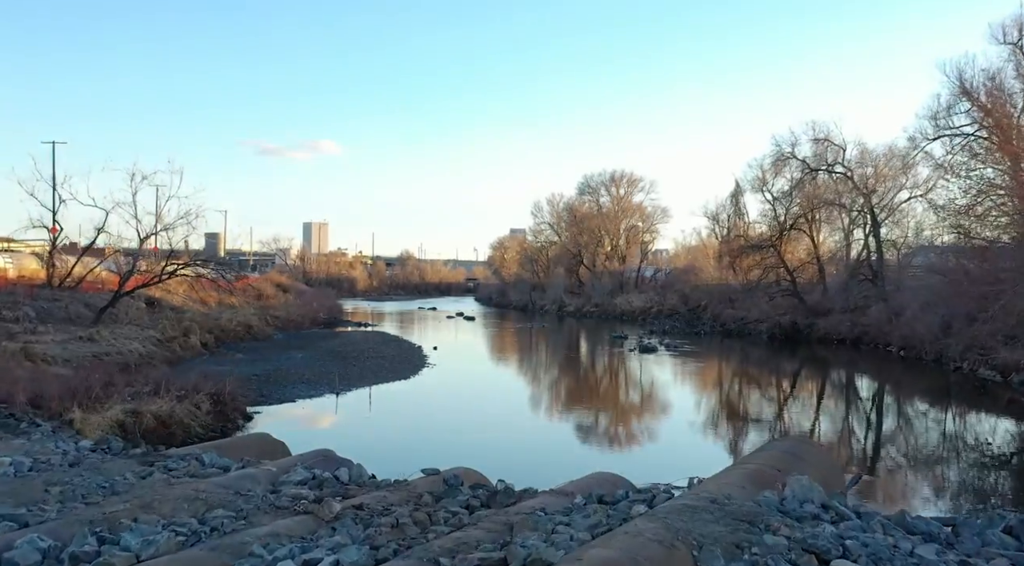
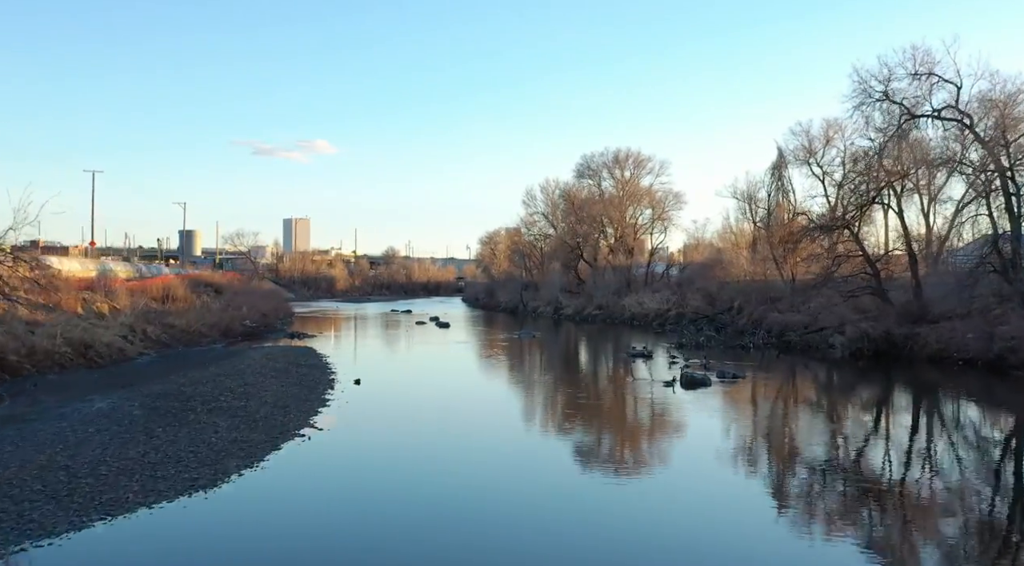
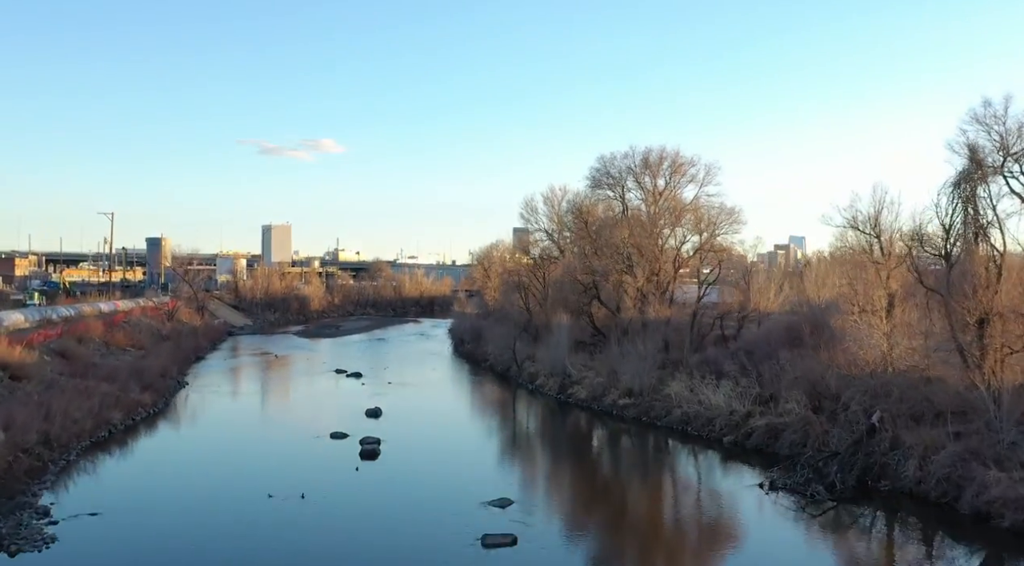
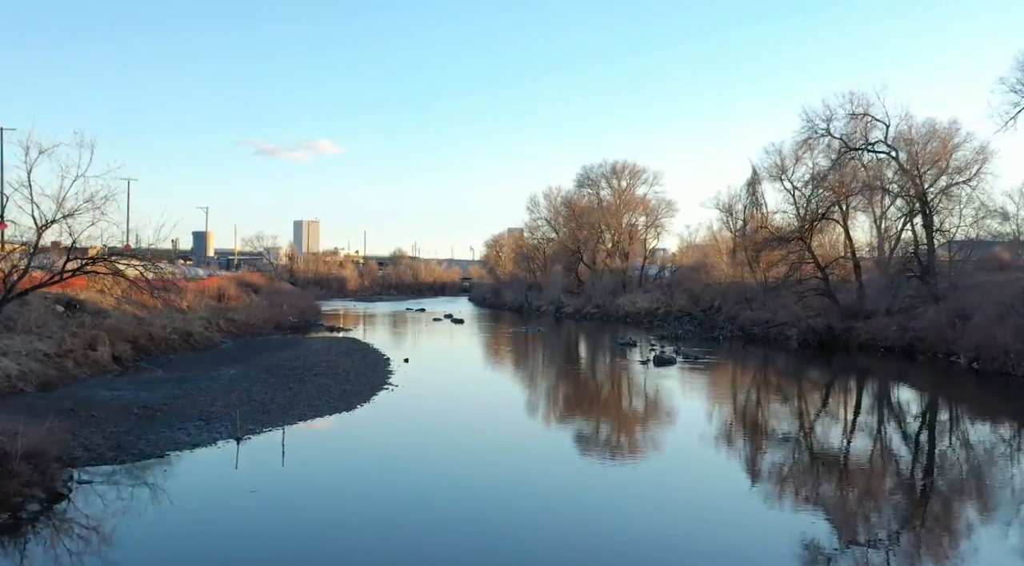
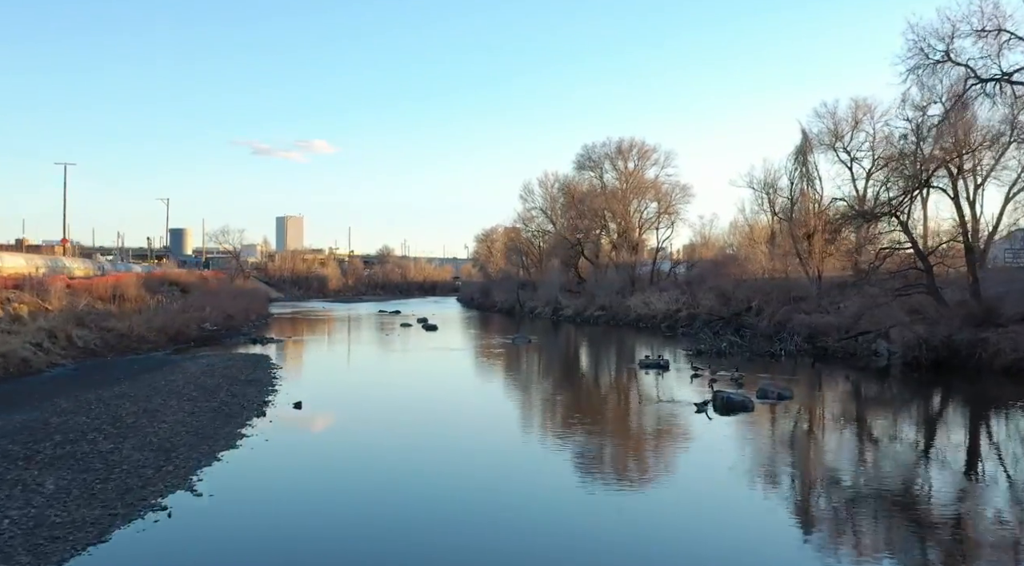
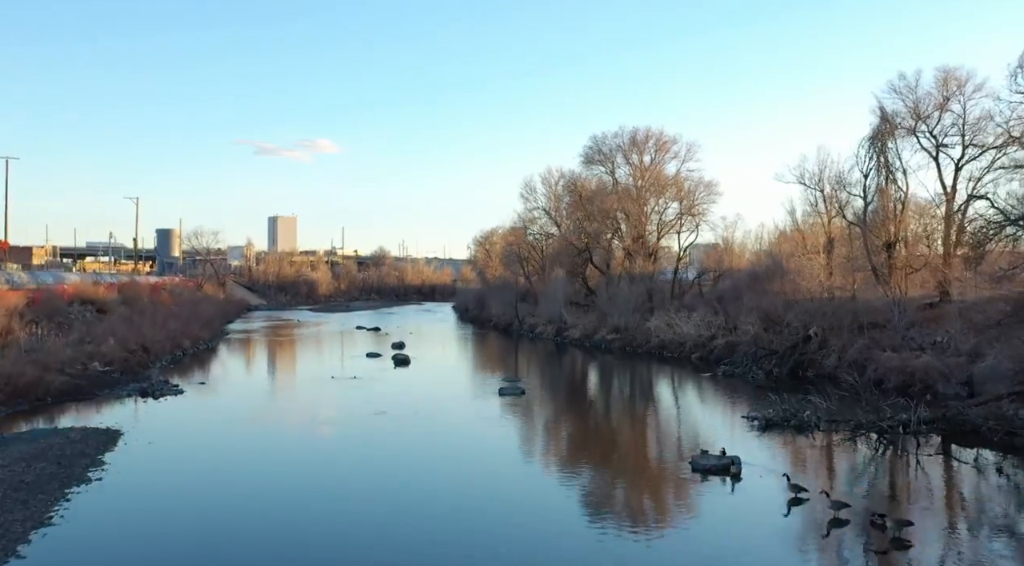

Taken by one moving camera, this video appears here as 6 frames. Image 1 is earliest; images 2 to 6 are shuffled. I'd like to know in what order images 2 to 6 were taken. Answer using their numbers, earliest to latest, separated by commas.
4, 2, 5, 6, 3
